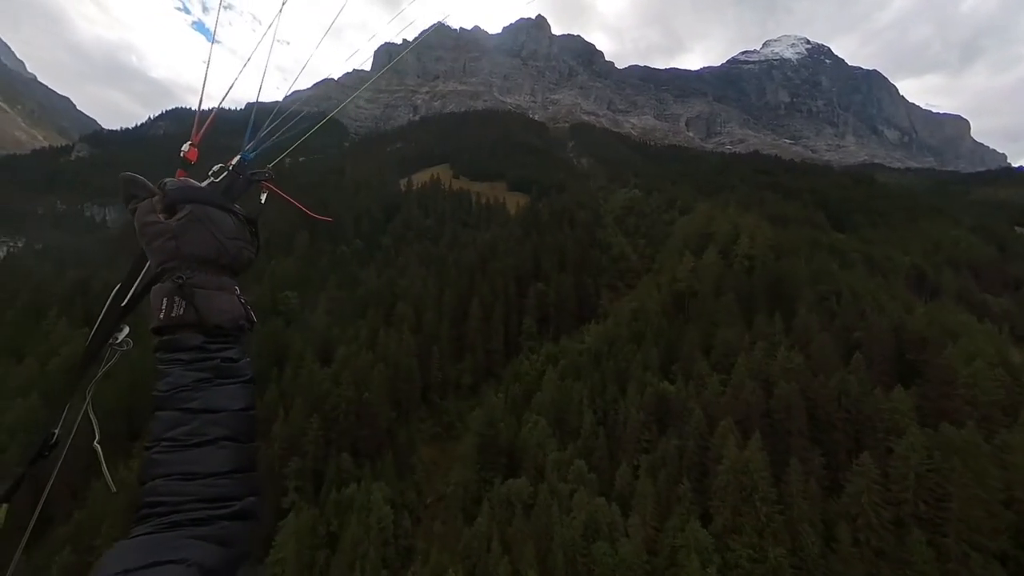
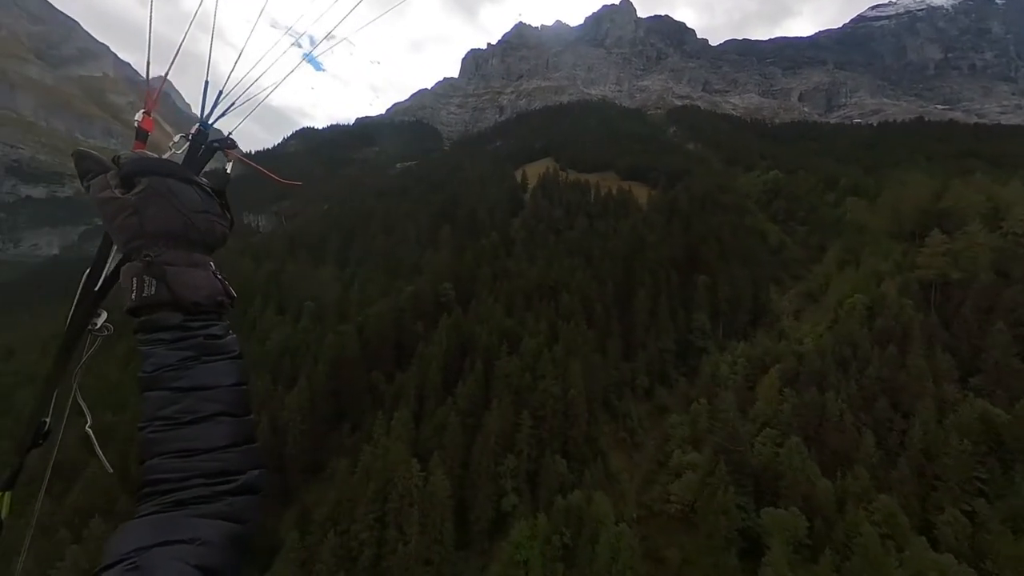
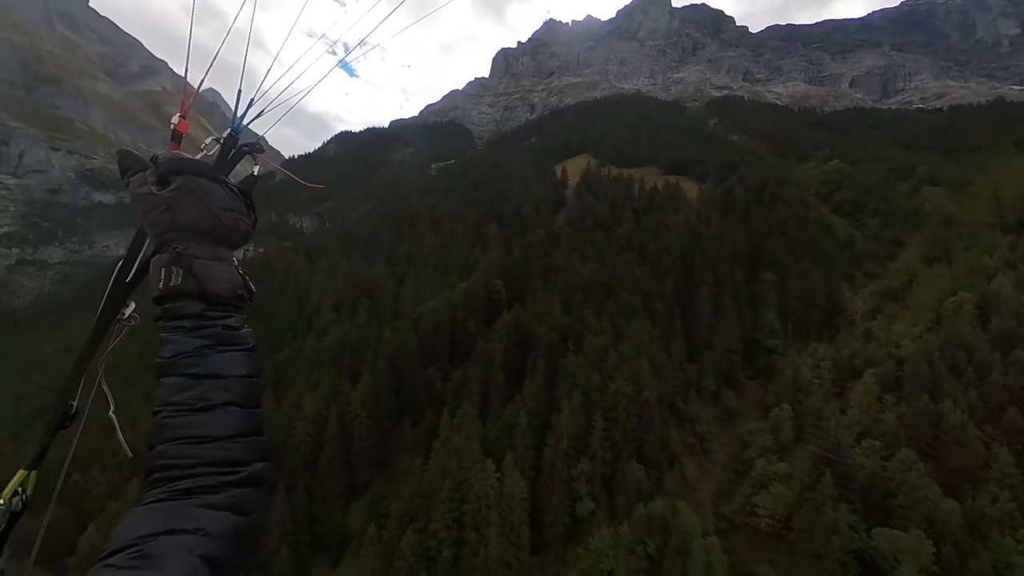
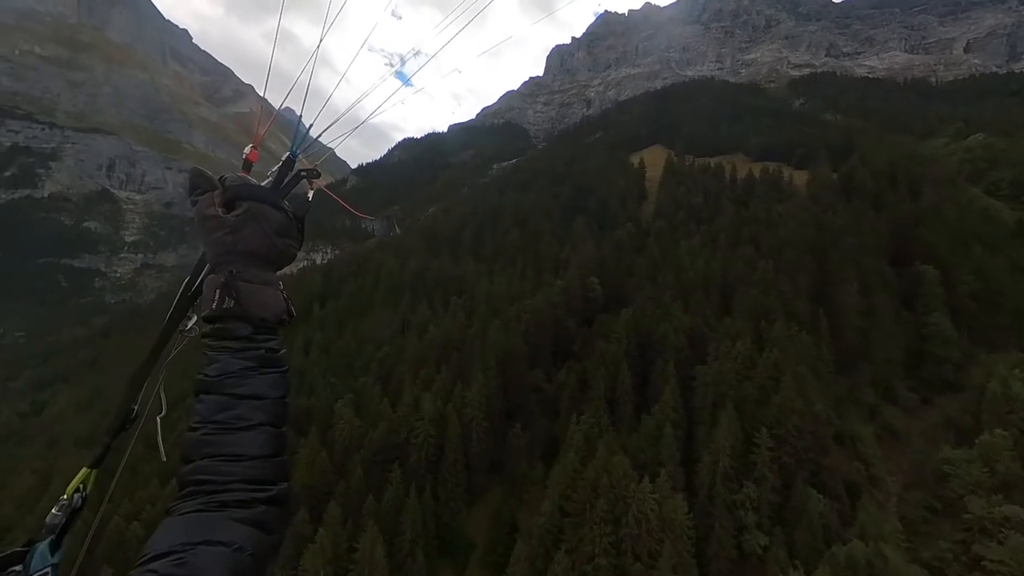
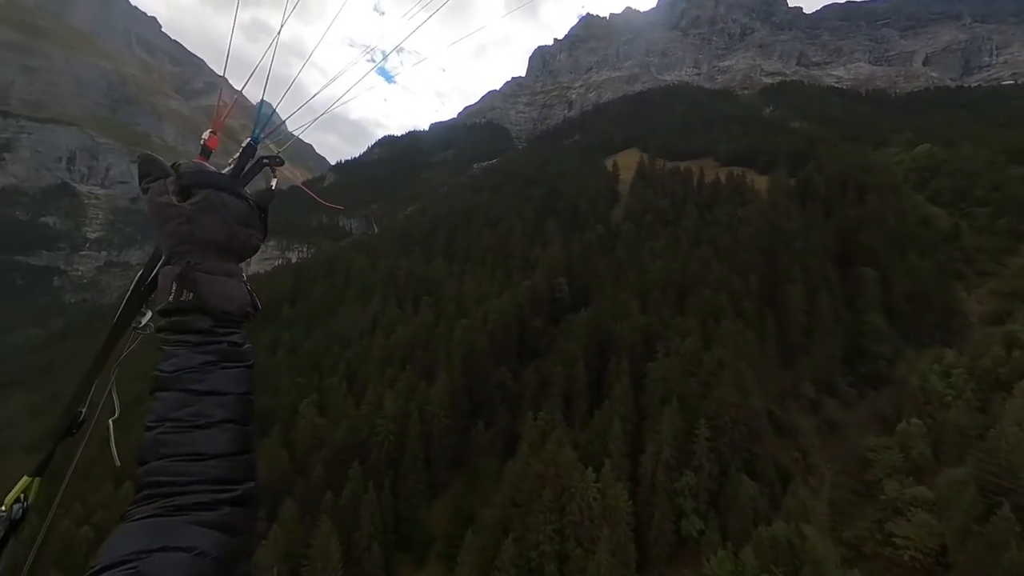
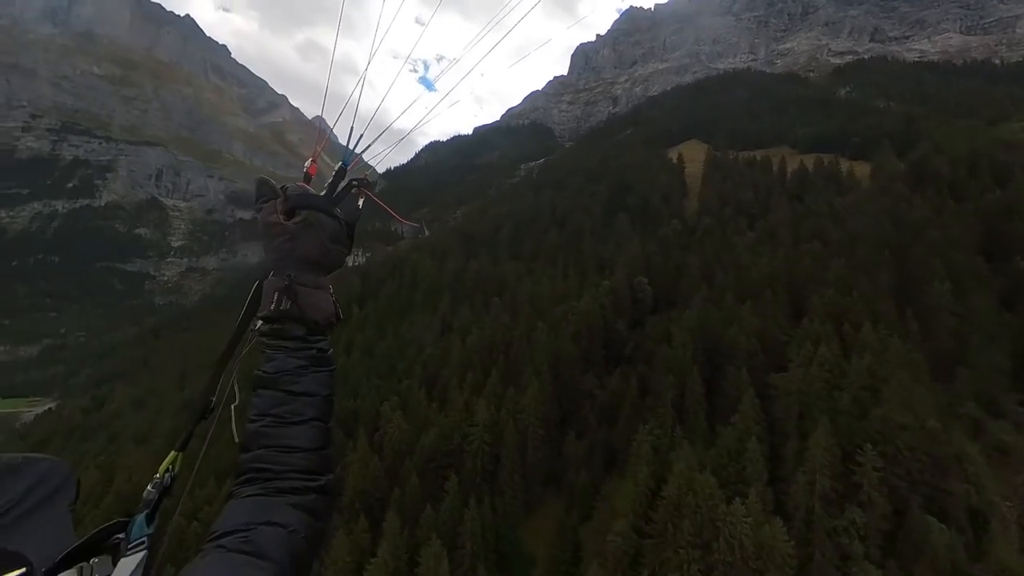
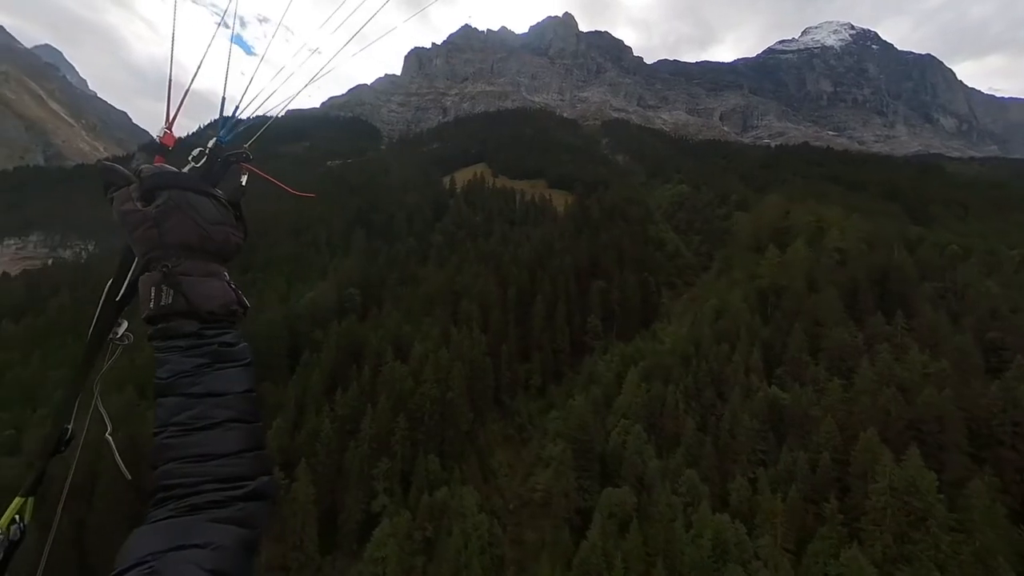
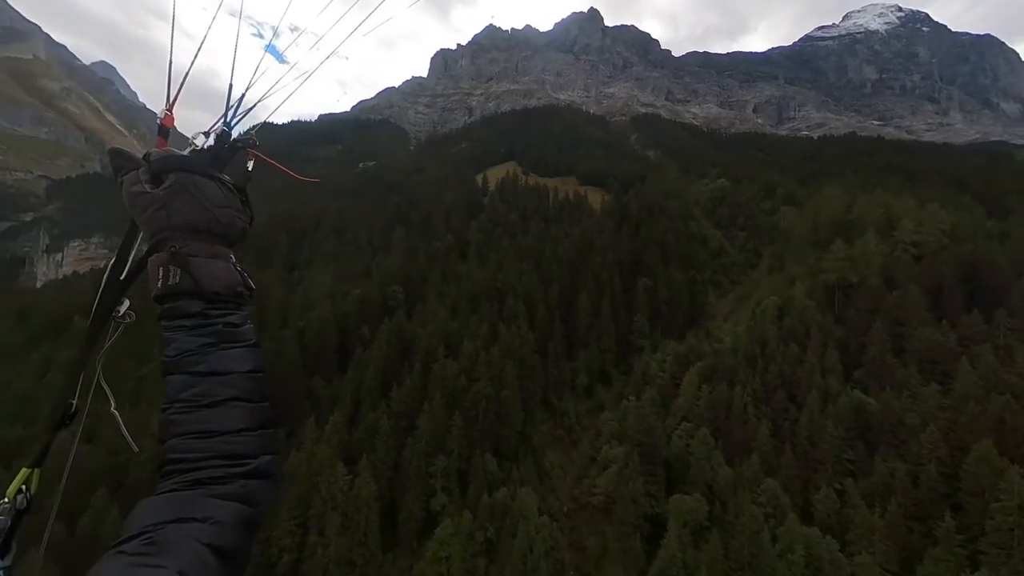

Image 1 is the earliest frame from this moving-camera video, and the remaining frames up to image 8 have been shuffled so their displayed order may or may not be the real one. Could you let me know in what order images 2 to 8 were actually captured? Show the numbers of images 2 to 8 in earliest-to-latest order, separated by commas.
7, 8, 2, 3, 5, 4, 6
